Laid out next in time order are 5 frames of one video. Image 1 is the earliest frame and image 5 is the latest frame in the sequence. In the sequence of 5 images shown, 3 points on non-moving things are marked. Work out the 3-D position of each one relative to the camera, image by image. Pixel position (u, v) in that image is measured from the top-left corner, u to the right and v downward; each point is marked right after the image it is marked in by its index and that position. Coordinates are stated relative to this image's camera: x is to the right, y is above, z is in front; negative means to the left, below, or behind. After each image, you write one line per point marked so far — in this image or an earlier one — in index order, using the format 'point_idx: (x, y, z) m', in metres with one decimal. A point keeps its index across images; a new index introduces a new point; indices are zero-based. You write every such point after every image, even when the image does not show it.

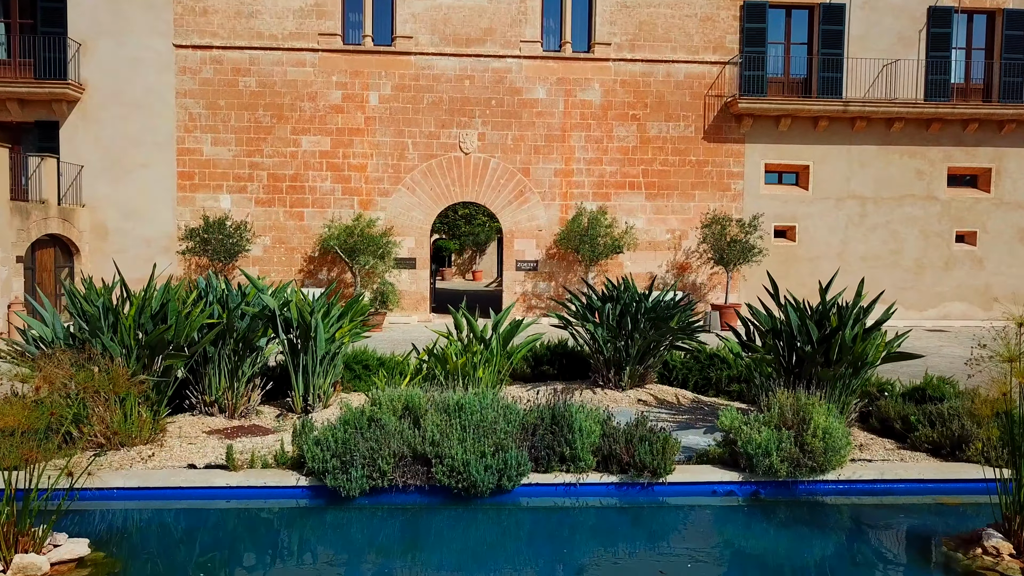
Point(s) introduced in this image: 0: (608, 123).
0: (+2.0, +3.4, +14.4) m
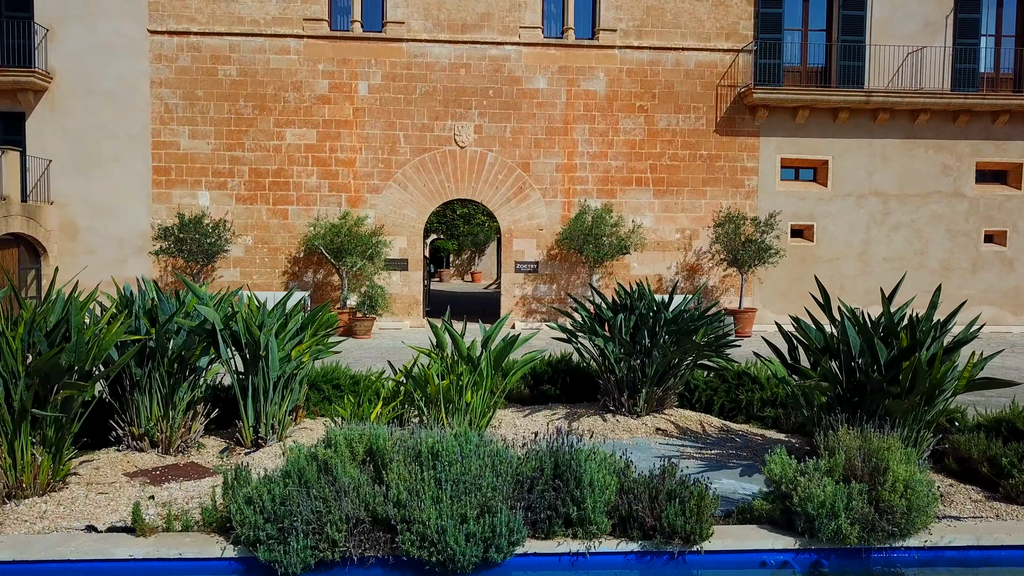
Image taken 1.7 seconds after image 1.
0: (+1.9, +3.3, +13.5) m
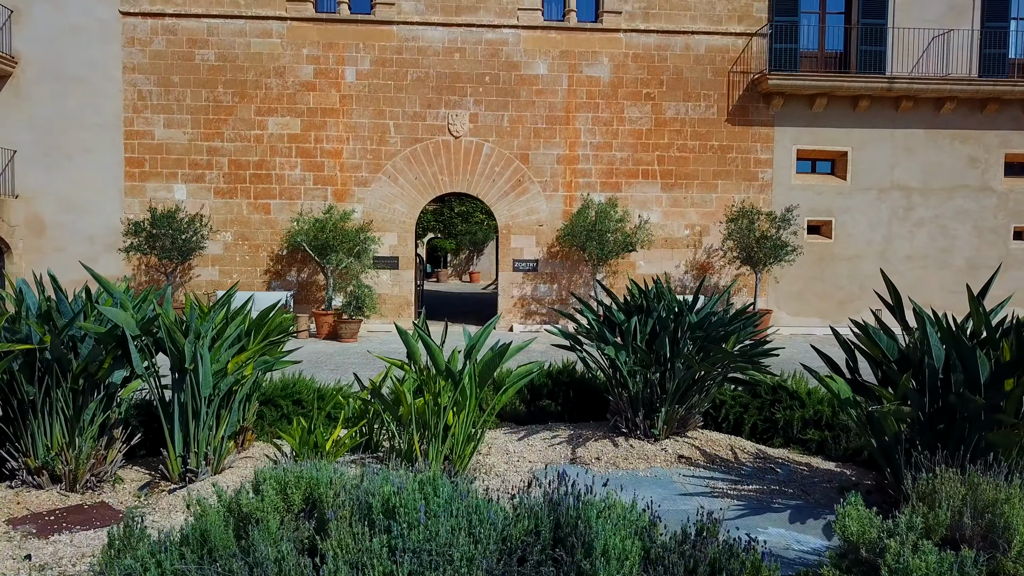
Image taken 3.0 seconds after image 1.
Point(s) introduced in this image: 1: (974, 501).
0: (+1.9, +3.3, +12.6) m
1: (+1.7, -0.8, +2.6) m
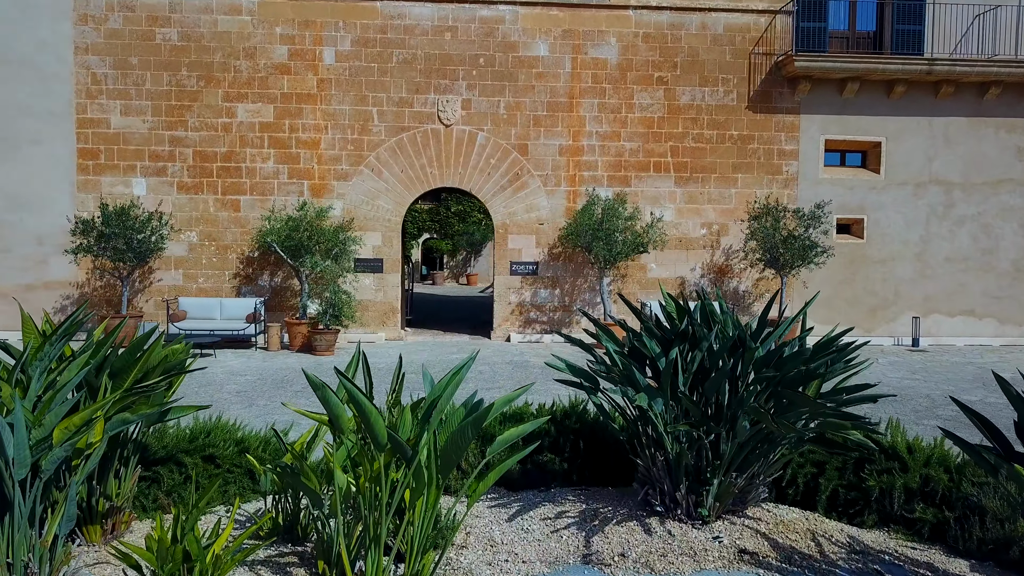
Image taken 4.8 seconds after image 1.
0: (+1.8, +3.2, +11.4) m
1: (+1.6, -0.8, +1.3) m
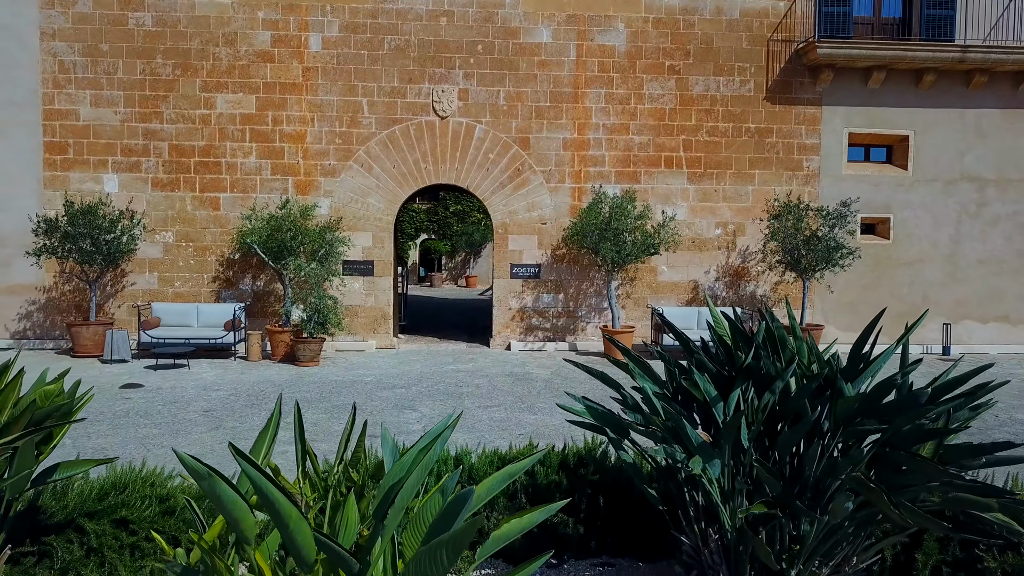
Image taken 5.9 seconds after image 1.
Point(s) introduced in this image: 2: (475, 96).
0: (+1.9, +3.1, +10.6) m
1: (+1.6, -0.9, +0.5) m
2: (-0.5, +2.8, +10.5) m
